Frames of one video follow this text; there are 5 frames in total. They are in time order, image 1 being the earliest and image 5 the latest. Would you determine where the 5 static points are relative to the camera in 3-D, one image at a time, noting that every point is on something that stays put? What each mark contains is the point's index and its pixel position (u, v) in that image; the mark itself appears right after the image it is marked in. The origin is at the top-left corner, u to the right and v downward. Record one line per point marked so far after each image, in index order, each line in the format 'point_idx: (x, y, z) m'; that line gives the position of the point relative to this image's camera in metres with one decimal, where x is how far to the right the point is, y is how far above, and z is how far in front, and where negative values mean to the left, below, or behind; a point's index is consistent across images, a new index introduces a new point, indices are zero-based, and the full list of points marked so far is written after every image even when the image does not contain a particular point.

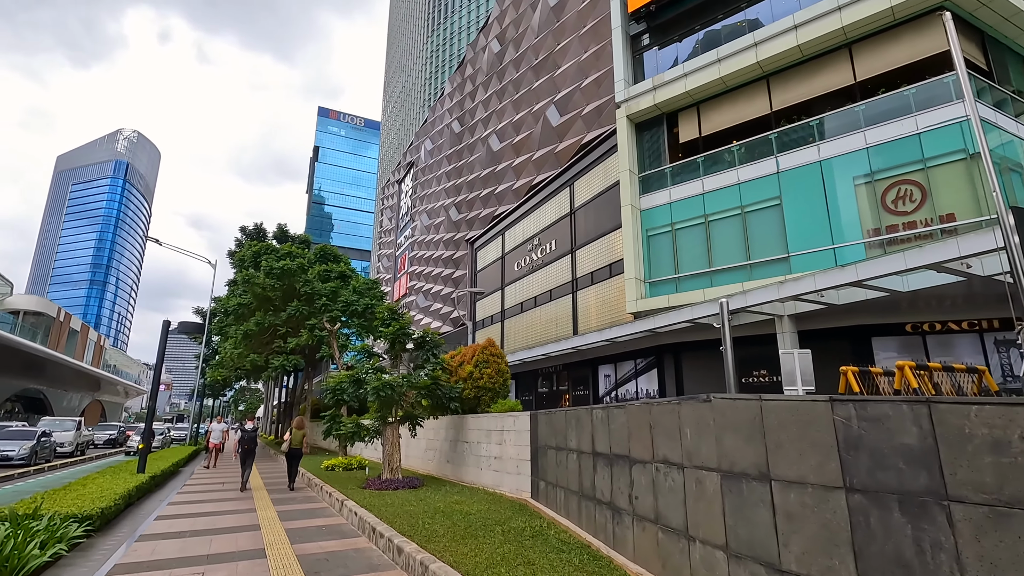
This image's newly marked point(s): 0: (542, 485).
0: (+0.4, -2.7, +7.3) m
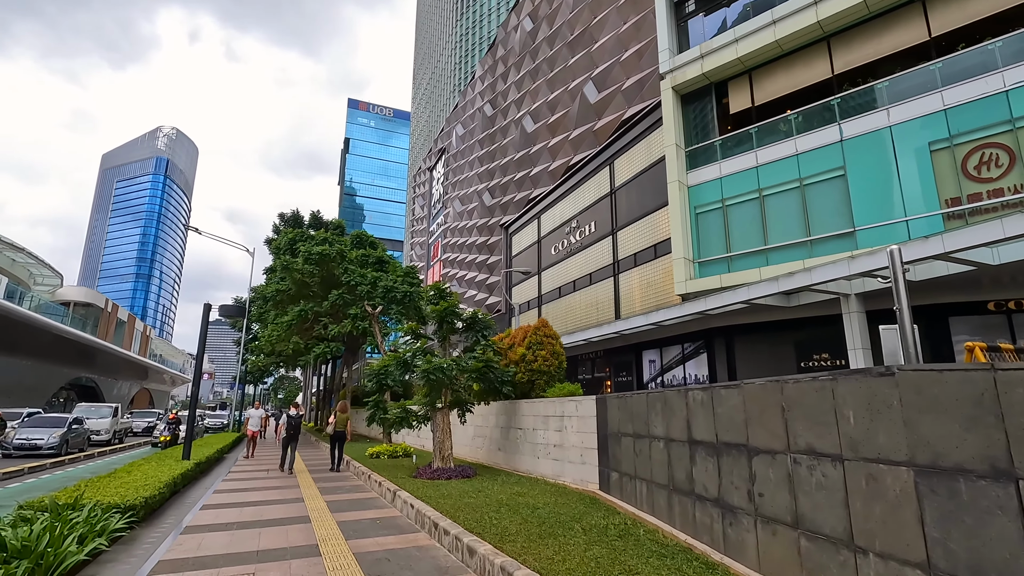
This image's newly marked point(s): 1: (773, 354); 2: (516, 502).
0: (+1.3, -2.3, +6.6) m
1: (+7.6, -2.0, +15.8) m
2: (0.0, -2.6, +6.4) m
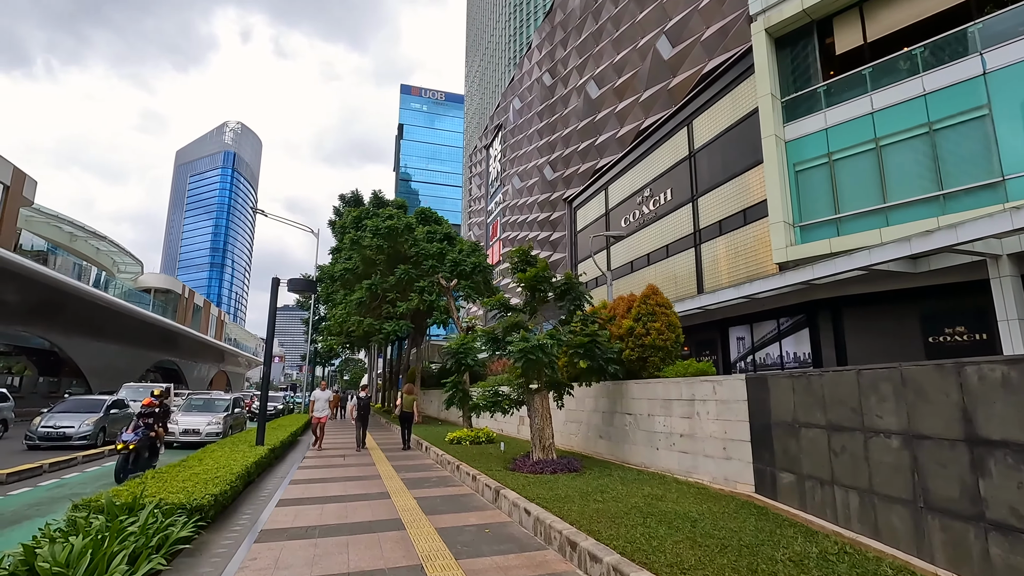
0: (+2.6, -1.8, +5.1) m
1: (+9.8, -1.0, +13.6) m
2: (+1.4, -2.1, +5.0) m
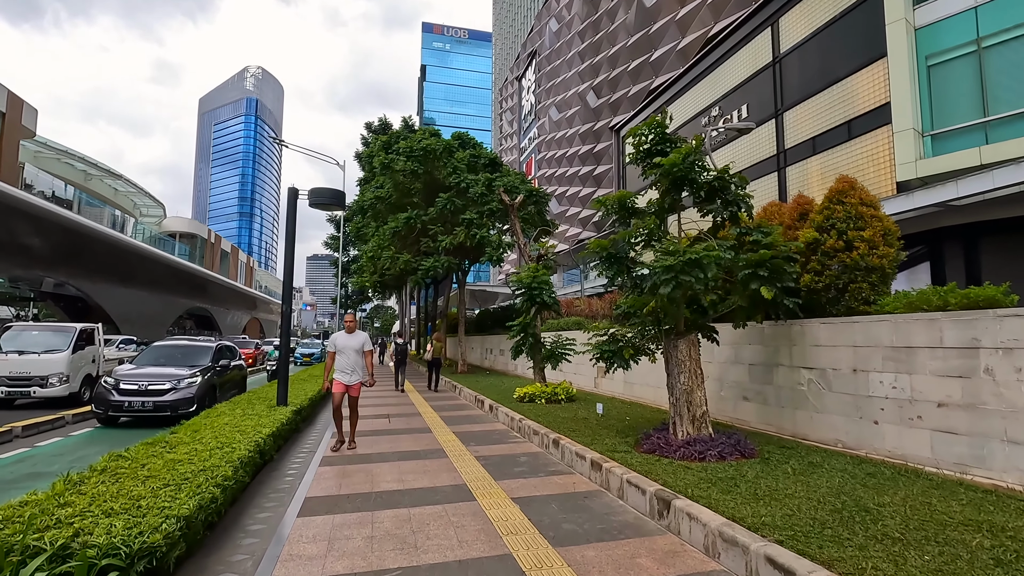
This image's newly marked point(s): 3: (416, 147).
0: (+3.8, -1.0, +2.4) m
1: (+11.4, +0.6, +10.4) m
2: (+2.5, -1.3, +2.4) m
3: (-3.1, +4.5, +17.1) m
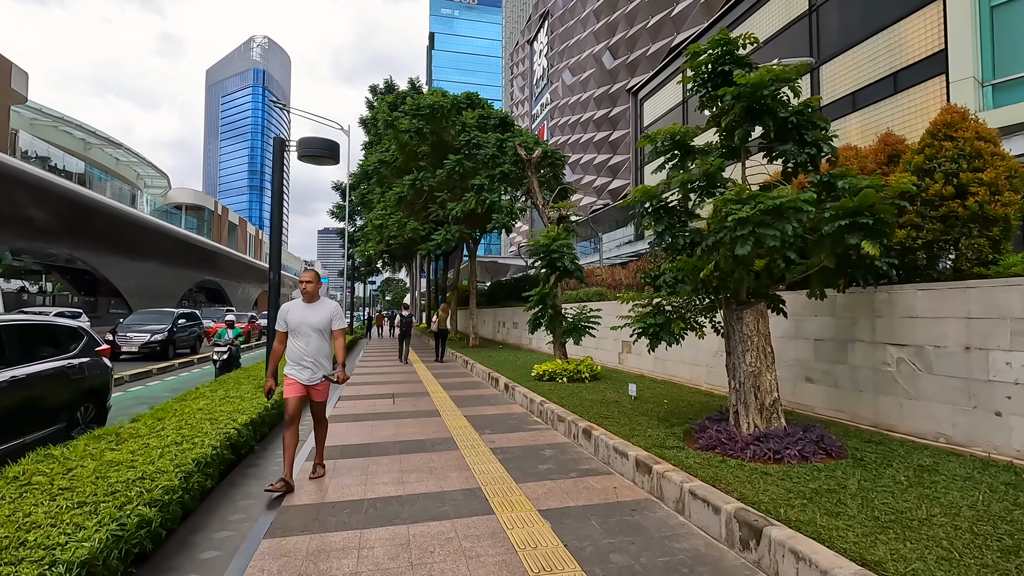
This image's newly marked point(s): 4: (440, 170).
0: (+3.9, -0.8, +1.3) m
1: (+11.7, +1.3, +9.1) m
2: (+2.7, -1.1, +1.4) m
3: (-2.6, +5.4, +15.9) m
4: (-2.2, +3.5, +16.1) m
